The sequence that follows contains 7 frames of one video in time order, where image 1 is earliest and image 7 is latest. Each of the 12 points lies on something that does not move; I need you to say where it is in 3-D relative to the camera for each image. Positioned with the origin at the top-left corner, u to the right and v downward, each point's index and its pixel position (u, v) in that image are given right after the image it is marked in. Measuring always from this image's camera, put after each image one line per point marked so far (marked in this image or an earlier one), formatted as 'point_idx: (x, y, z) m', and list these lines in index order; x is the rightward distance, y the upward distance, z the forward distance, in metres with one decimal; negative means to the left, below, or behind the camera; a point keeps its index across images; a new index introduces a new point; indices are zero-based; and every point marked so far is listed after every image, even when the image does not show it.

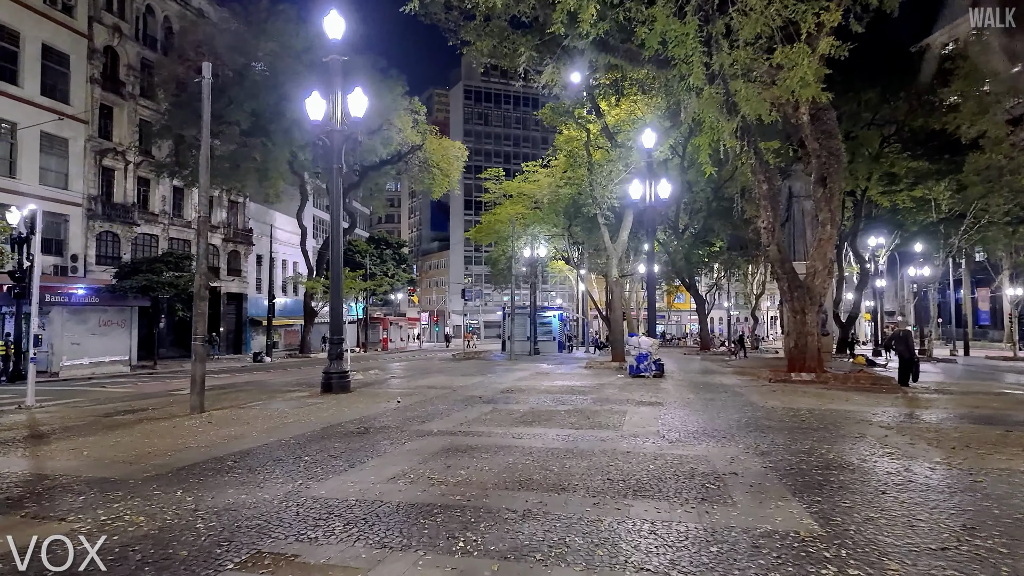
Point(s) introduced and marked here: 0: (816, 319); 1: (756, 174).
0: (+7.9, -0.8, +14.8) m
1: (+6.5, +3.1, +15.3) m
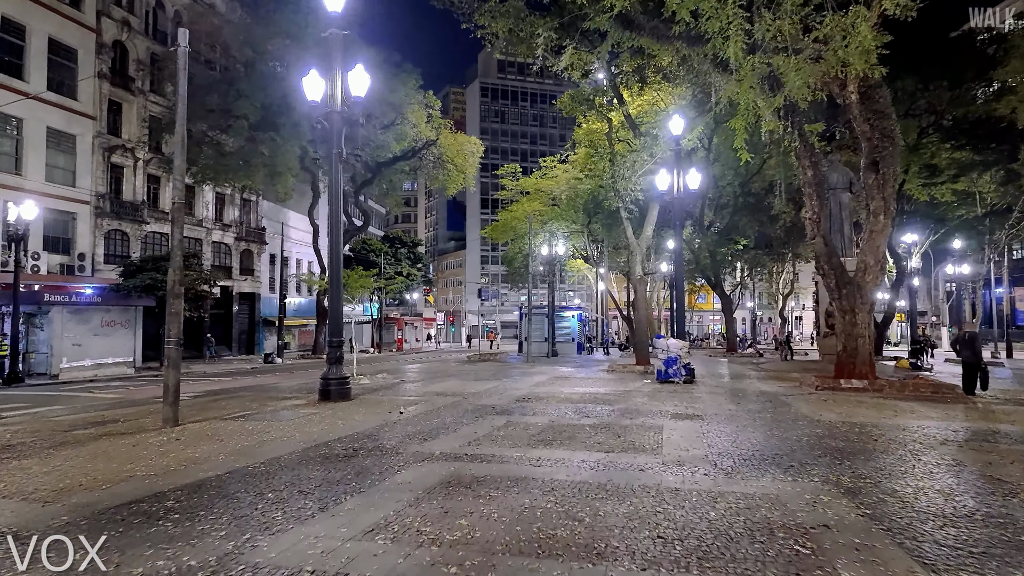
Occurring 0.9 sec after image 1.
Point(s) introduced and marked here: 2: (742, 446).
0: (+8.3, -0.7, +13.4) m
1: (+6.9, +3.1, +13.8) m
2: (+2.7, -1.9, +6.7) m
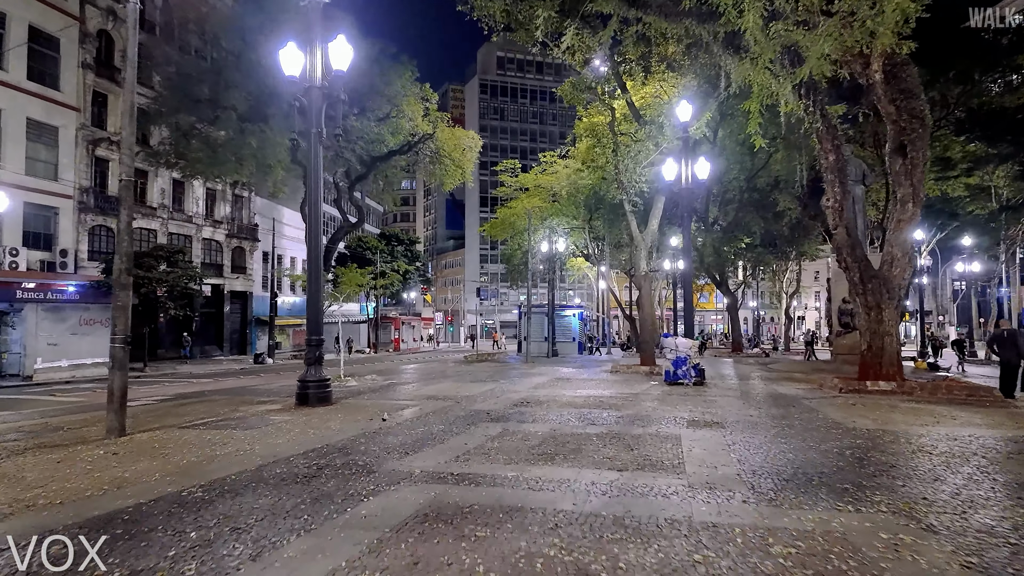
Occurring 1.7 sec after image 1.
0: (+8.3, -0.6, +12.3) m
1: (+6.9, +3.2, +12.8) m
2: (+2.7, -1.8, +5.7) m
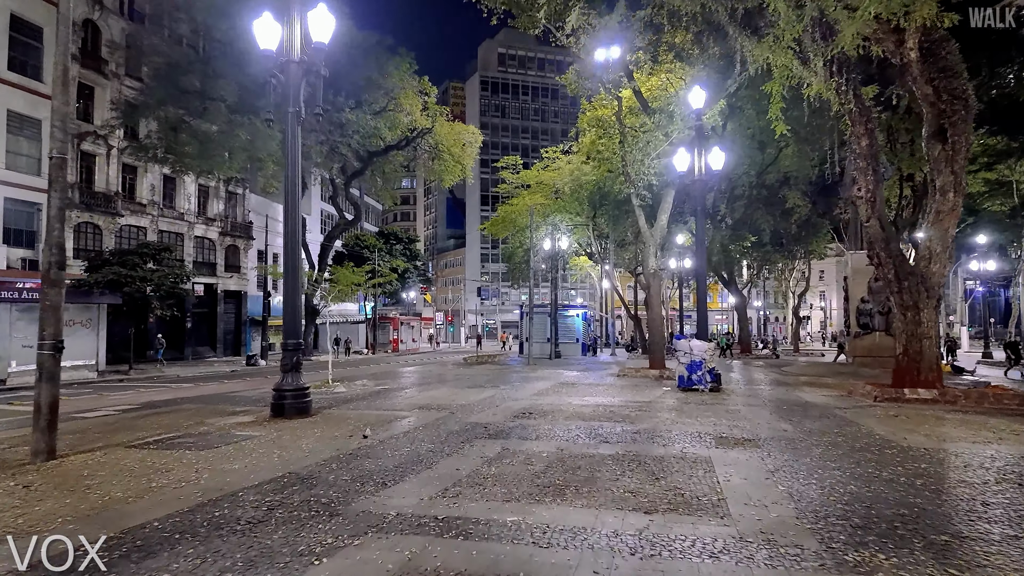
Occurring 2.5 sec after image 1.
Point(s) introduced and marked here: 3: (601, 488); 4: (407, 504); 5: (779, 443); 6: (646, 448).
0: (+8.3, -0.6, +11.2) m
1: (+6.9, +3.3, +11.7) m
2: (+2.7, -1.7, +4.6) m
3: (+0.8, -1.7, +4.9) m
4: (-0.8, -1.7, +4.6) m
5: (+3.3, -1.9, +7.1) m
6: (+1.6, -1.9, +6.8) m
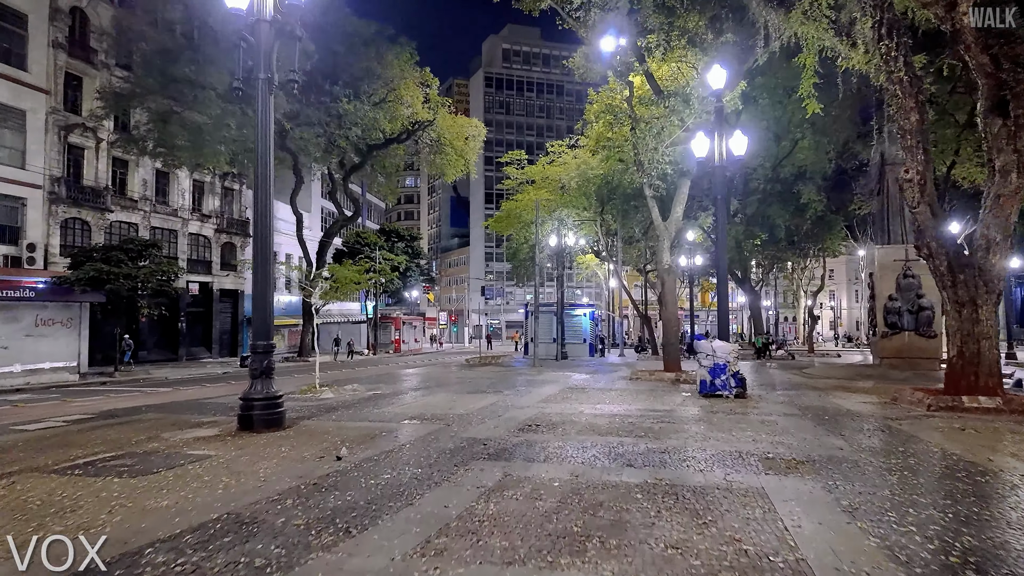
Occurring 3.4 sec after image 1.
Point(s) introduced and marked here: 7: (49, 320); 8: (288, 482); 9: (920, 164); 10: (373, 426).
0: (+8.3, -0.5, +9.9) m
1: (+7.0, +3.4, +10.4) m
2: (+2.7, -1.6, +3.4) m
3: (+0.8, -1.6, +3.7) m
4: (-0.8, -1.6, +3.3) m
5: (+3.3, -1.8, +5.8) m
6: (+1.6, -1.8, +5.5) m
7: (-15.7, -1.1, +19.4) m
8: (-2.0, -1.7, +5.1) m
9: (+7.3, +2.2, +10.3) m
10: (-2.0, -2.0, +8.3) m
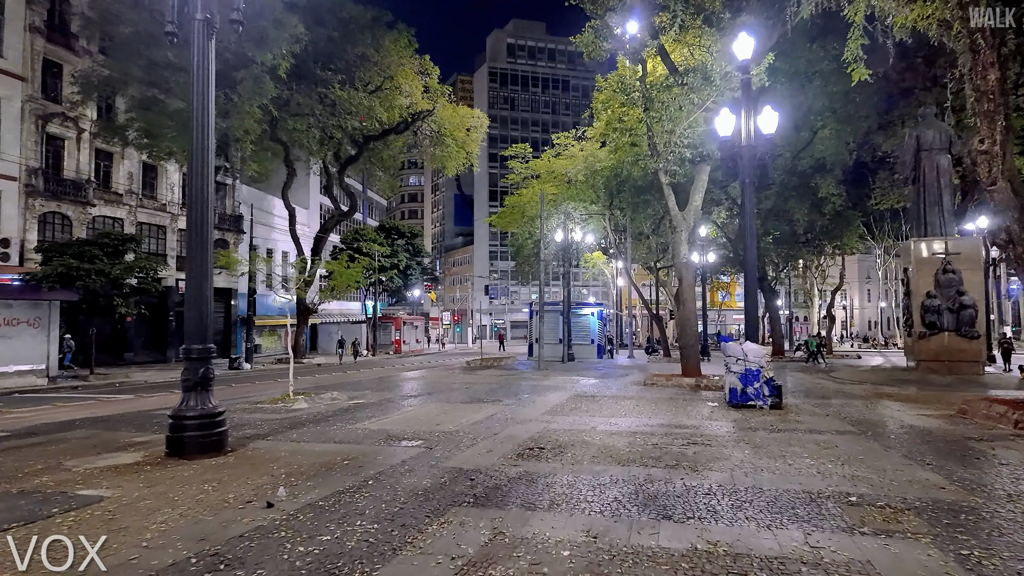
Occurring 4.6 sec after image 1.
0: (+8.3, -0.4, +8.3) m
1: (+6.9, +3.5, +8.7) m
2: (+2.6, -1.5, +1.7) m
3: (+0.7, -1.5, +2.1) m
4: (-0.9, -1.5, +1.7) m
5: (+3.3, -1.7, +4.2) m
6: (+1.6, -1.7, +3.9) m
7: (-15.6, -1.0, +18.0) m
8: (-2.0, -1.6, +3.5) m
9: (+7.3, +2.3, +8.6) m
10: (-2.0, -1.9, +6.7) m
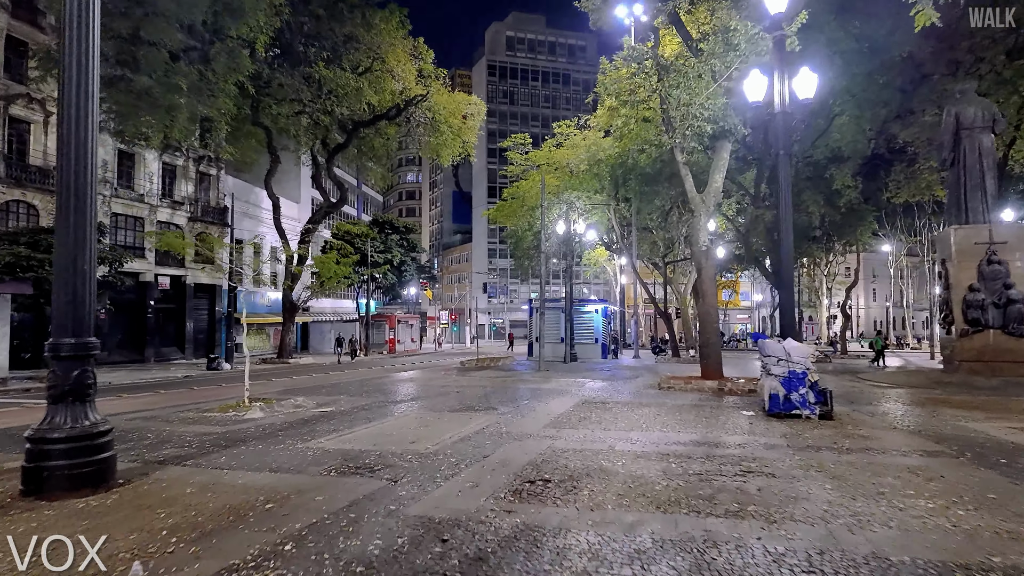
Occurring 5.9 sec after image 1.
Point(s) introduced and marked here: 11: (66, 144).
0: (+8.3, -0.1, +6.5) m
1: (+6.9, +3.7, +7.0) m
2: (+2.6, -1.3, 0.0) m
3: (+0.7, -1.3, +0.3) m
4: (-0.9, -1.3, 0.0) m
5: (+3.2, -1.5, +2.4) m
6: (+1.5, -1.5, +2.1) m
7: (-15.7, -0.8, +16.2) m
8: (-2.1, -1.4, +1.8) m
9: (+7.2, +2.5, +6.8) m
10: (-2.1, -1.7, +5.0) m
11: (-3.6, +1.2, +4.6) m
